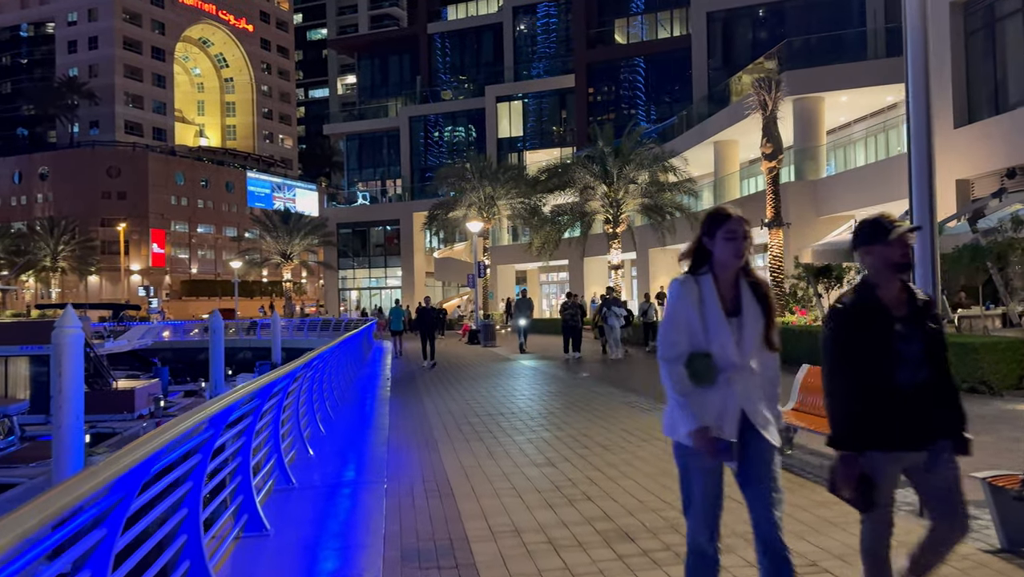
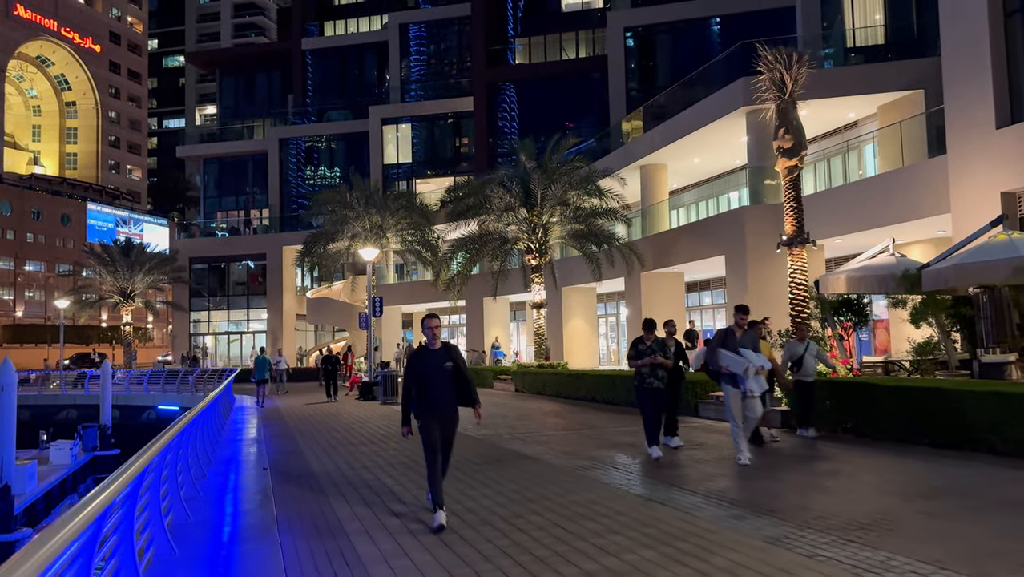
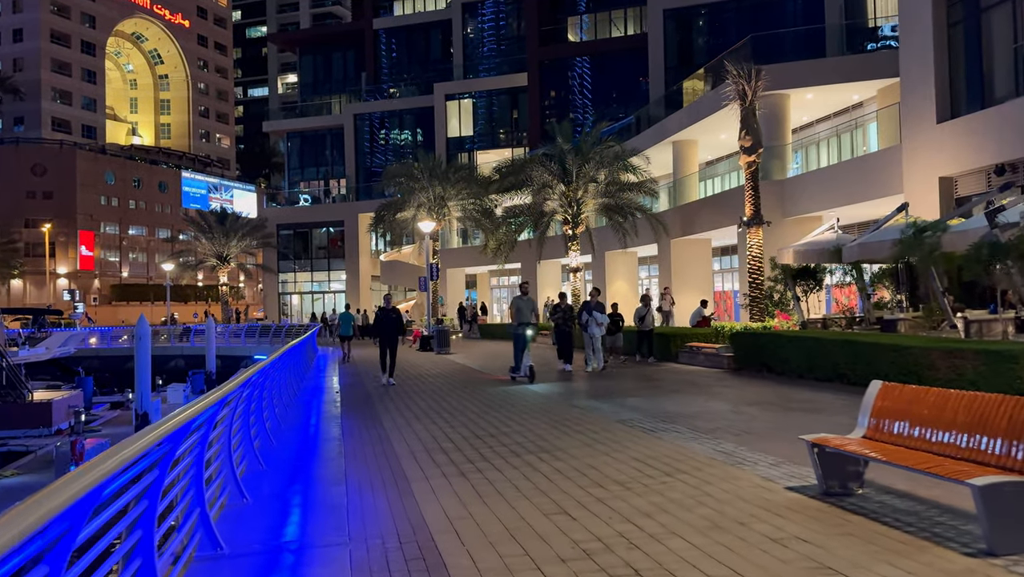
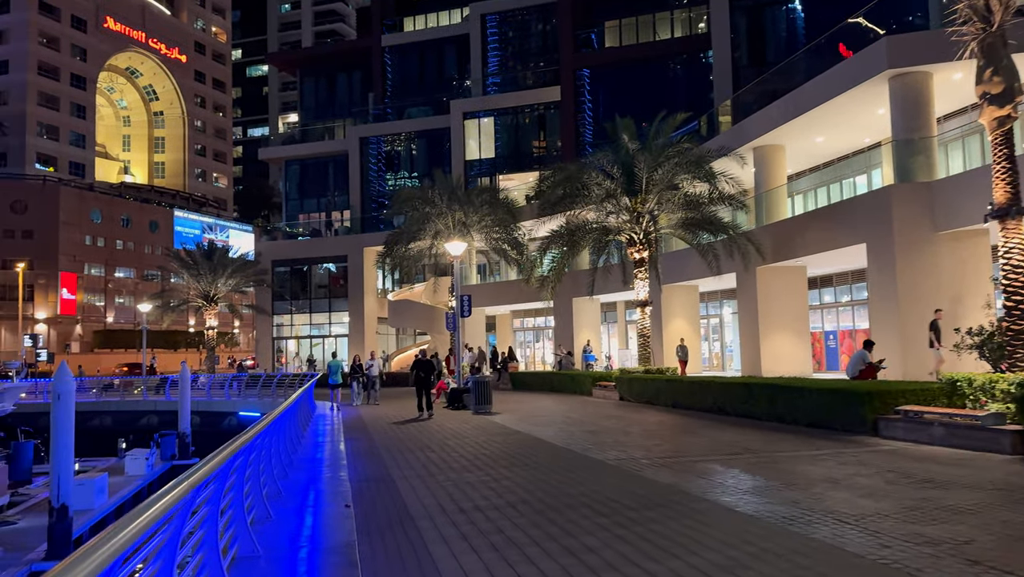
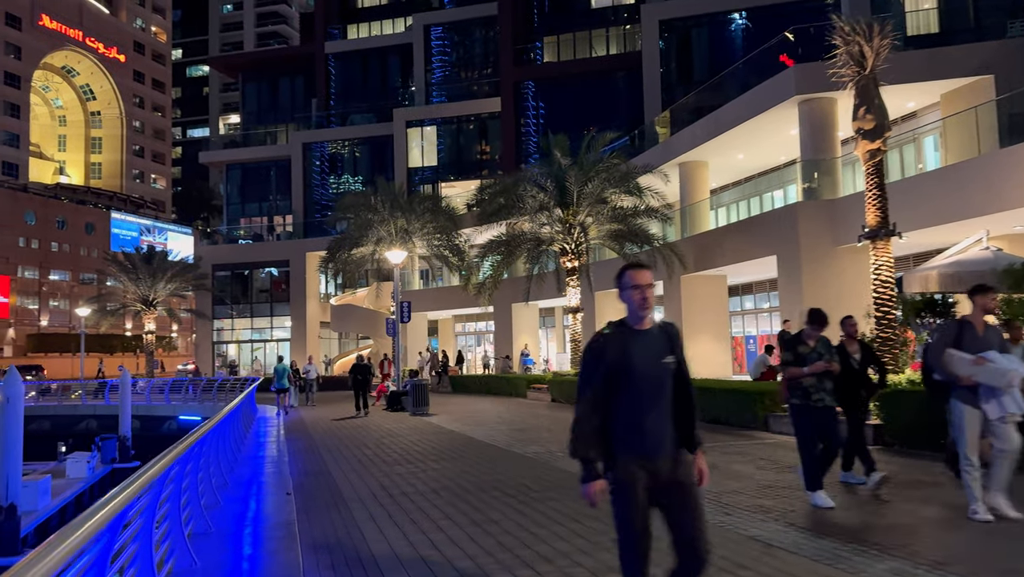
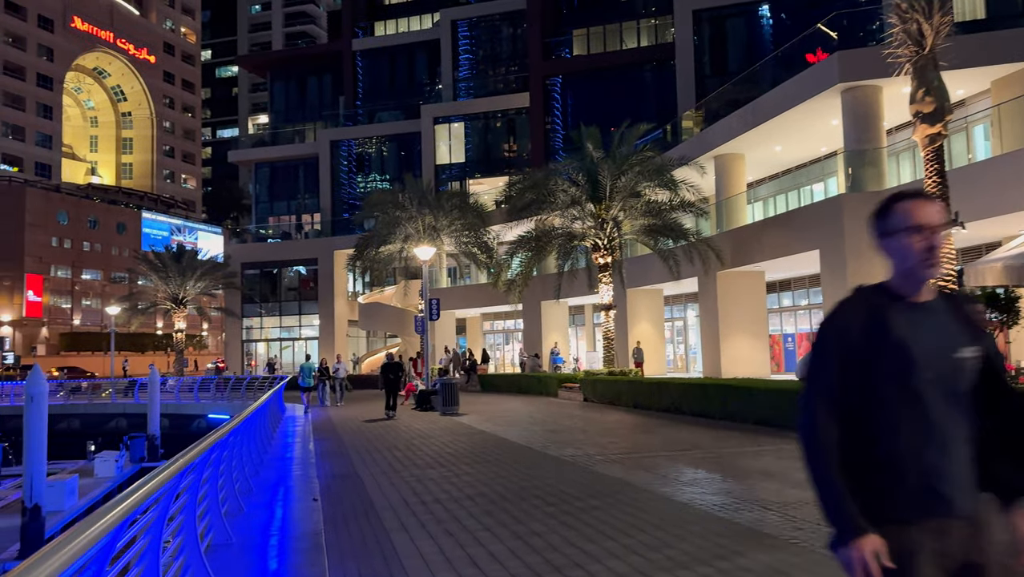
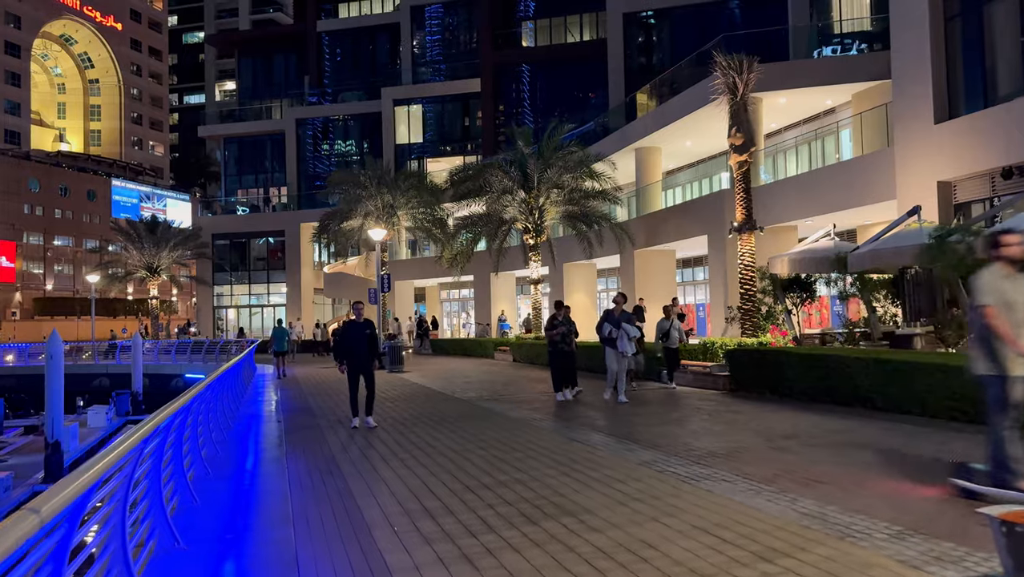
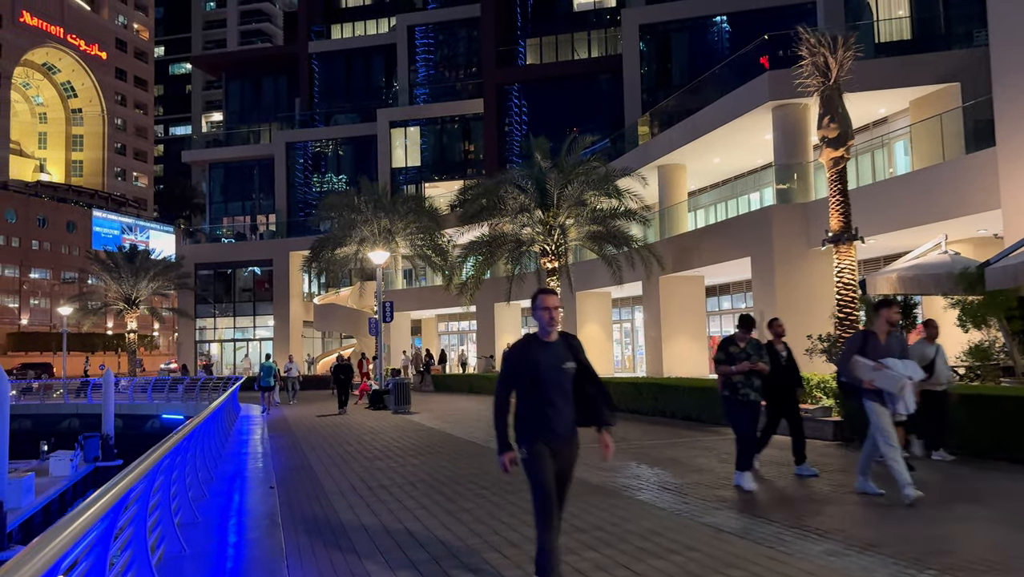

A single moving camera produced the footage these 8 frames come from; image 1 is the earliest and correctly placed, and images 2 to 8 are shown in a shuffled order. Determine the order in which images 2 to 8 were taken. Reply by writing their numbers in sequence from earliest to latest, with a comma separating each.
3, 7, 2, 8, 5, 6, 4
